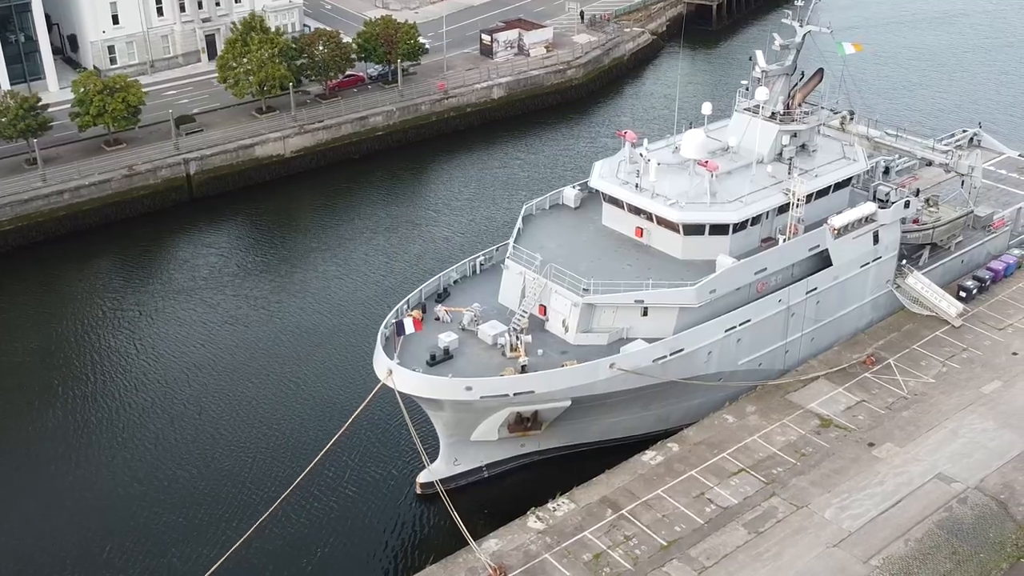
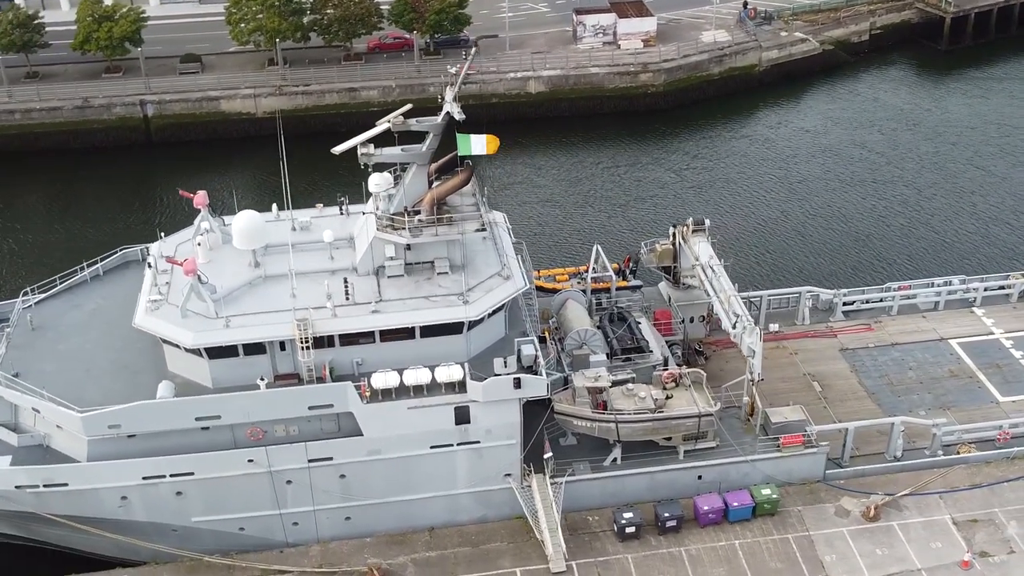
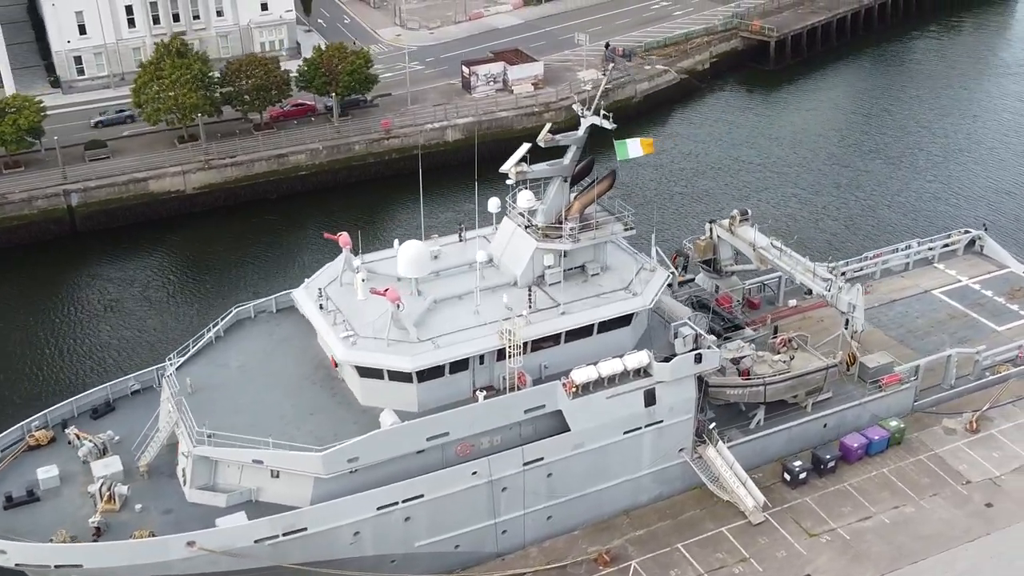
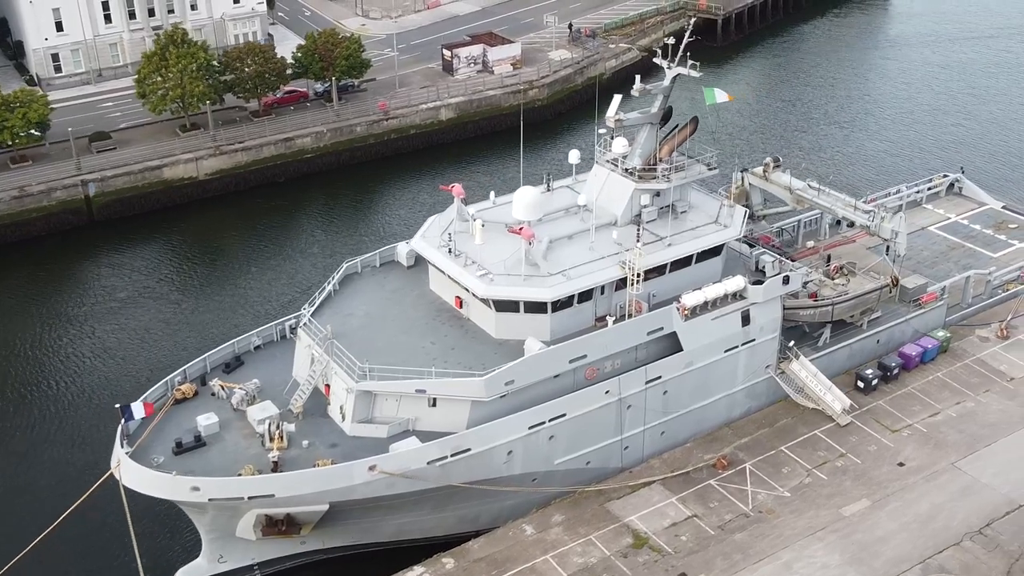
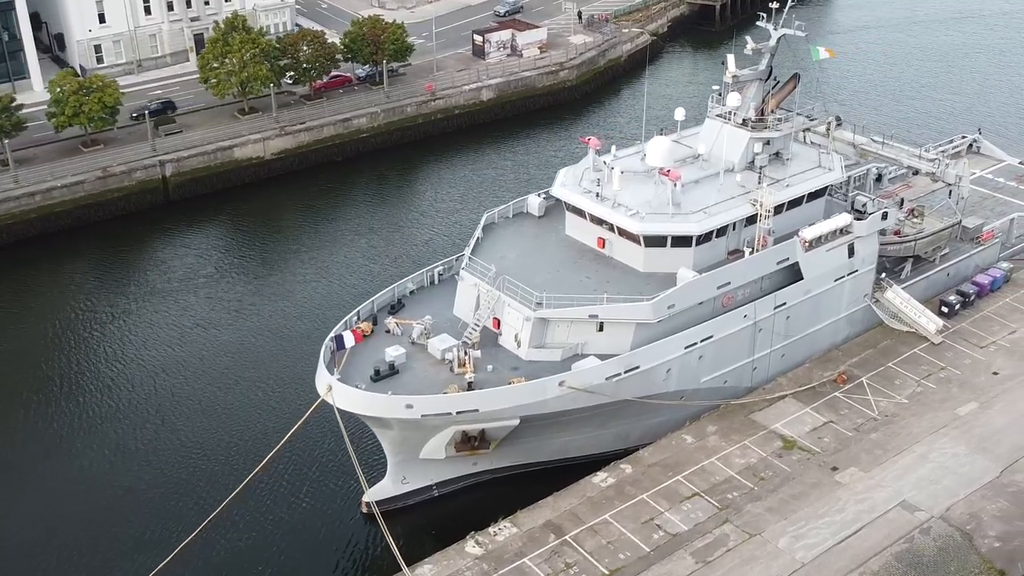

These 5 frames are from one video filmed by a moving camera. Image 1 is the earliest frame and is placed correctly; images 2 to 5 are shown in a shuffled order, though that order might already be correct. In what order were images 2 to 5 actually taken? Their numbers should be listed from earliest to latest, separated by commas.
5, 4, 3, 2
